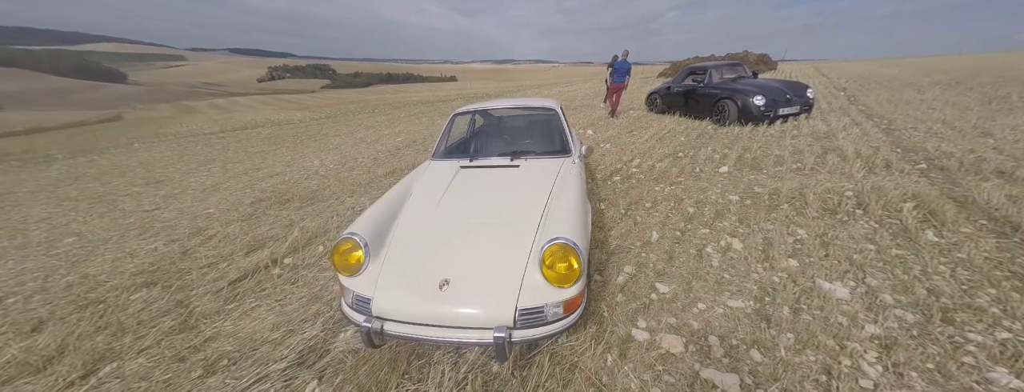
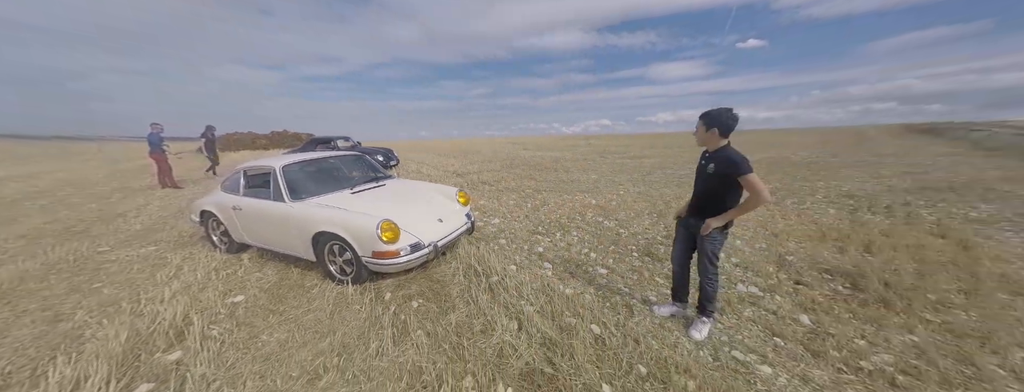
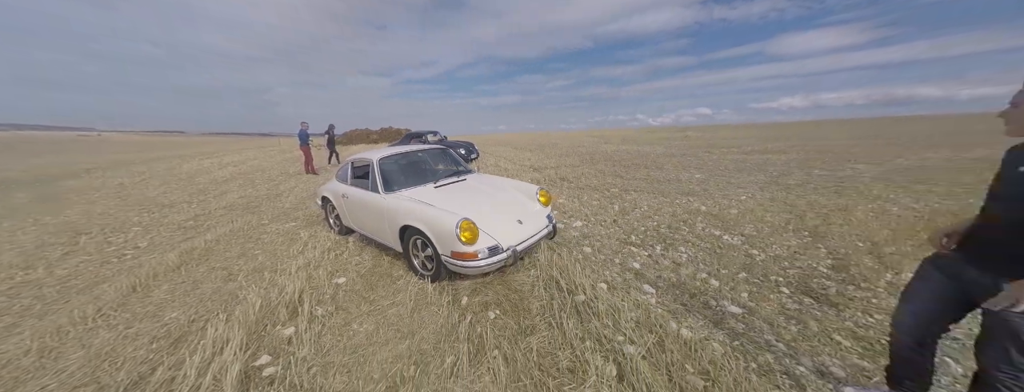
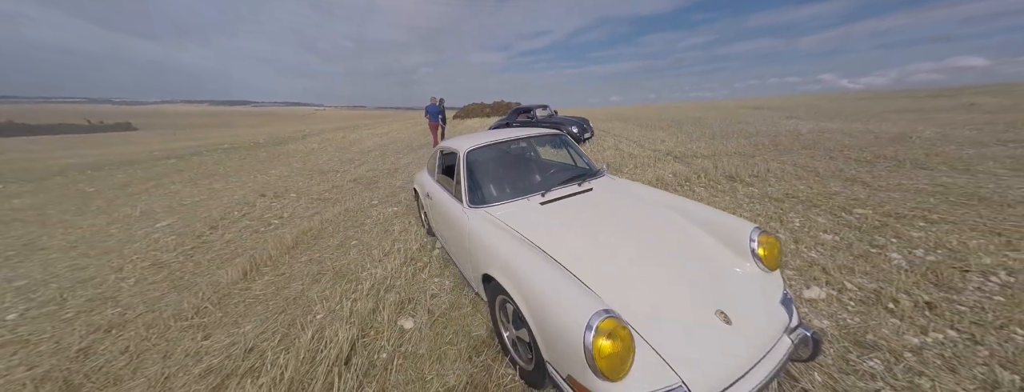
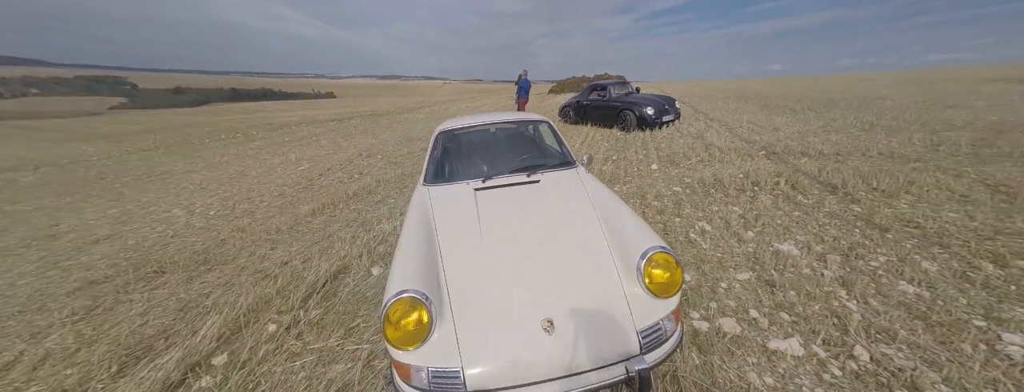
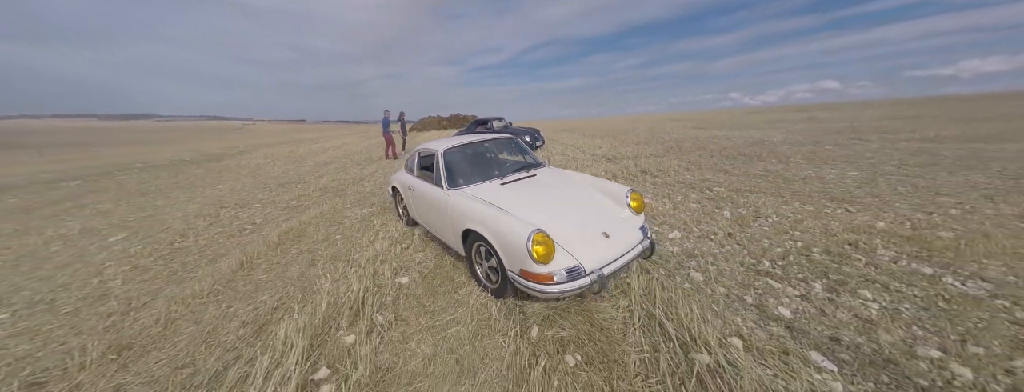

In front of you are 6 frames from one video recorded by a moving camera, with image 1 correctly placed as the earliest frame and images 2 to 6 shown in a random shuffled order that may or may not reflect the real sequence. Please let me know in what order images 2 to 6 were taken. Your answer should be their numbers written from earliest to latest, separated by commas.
5, 4, 6, 3, 2
